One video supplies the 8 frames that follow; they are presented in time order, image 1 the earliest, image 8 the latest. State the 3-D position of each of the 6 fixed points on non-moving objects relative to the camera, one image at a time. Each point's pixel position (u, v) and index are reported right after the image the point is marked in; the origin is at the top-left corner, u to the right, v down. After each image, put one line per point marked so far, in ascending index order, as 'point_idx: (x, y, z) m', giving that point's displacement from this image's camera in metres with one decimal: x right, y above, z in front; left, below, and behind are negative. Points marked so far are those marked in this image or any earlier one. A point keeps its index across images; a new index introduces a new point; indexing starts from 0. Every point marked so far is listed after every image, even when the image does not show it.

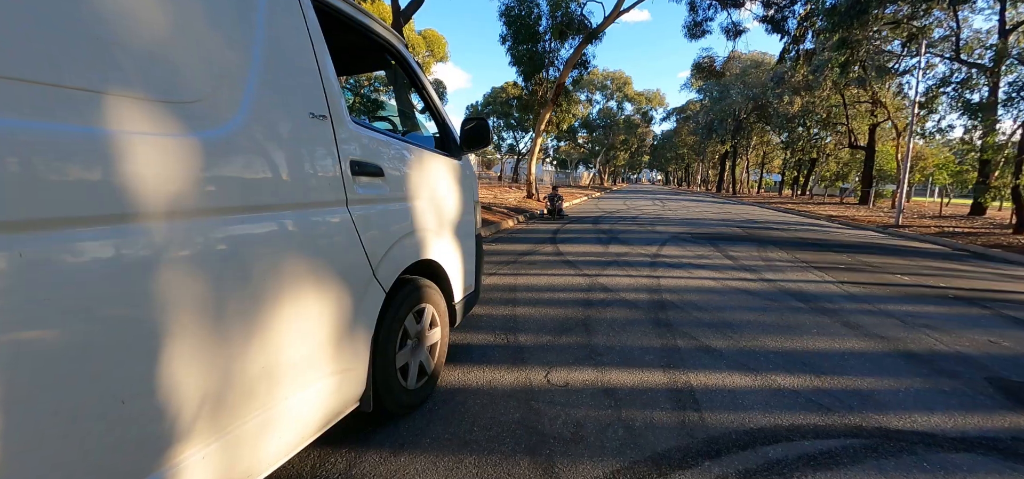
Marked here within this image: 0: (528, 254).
0: (+0.3, -0.3, +9.0) m
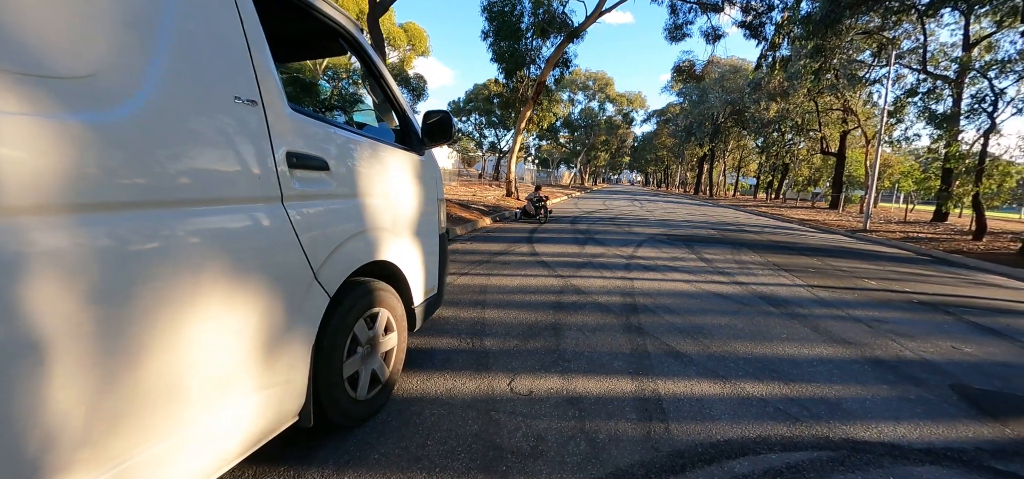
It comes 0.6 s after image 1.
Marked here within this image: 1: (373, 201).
0: (-0.2, -0.3, +8.8) m
1: (-0.8, +0.2, +2.7) m
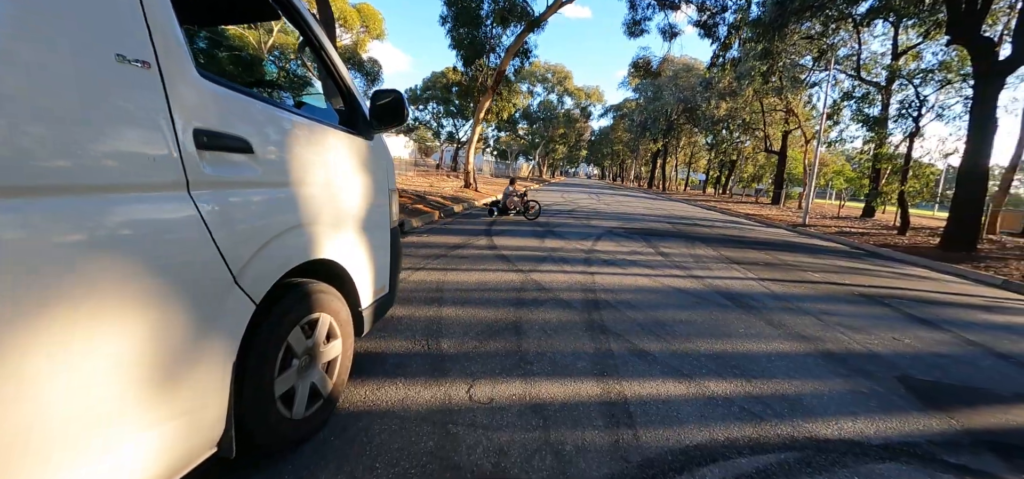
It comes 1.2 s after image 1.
0: (-0.9, -0.1, +8.6) m
1: (-1.0, +0.2, +2.4) m
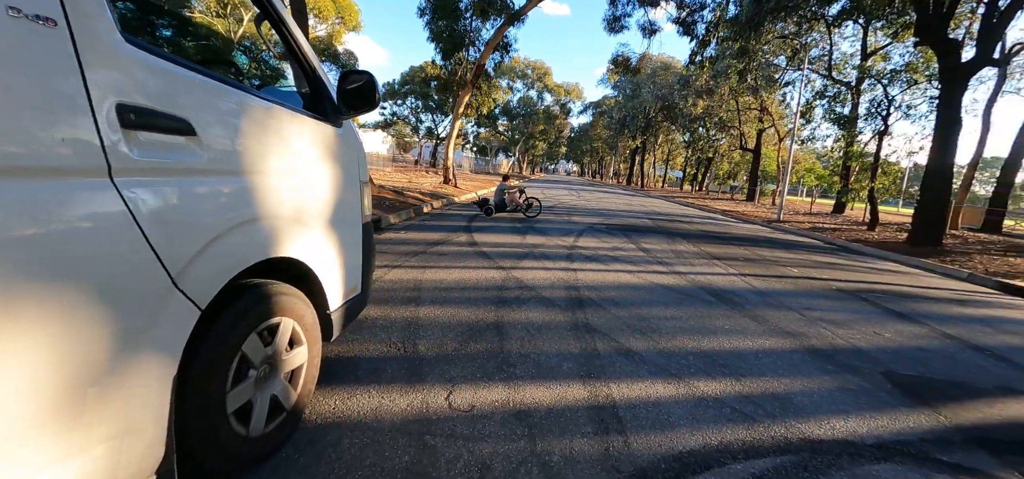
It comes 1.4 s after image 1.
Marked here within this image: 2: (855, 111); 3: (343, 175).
0: (-1.2, -0.1, +8.3) m
1: (-1.1, +0.3, +2.1) m
2: (+13.7, +5.1, +19.5) m
3: (-1.0, +0.4, +2.8) m
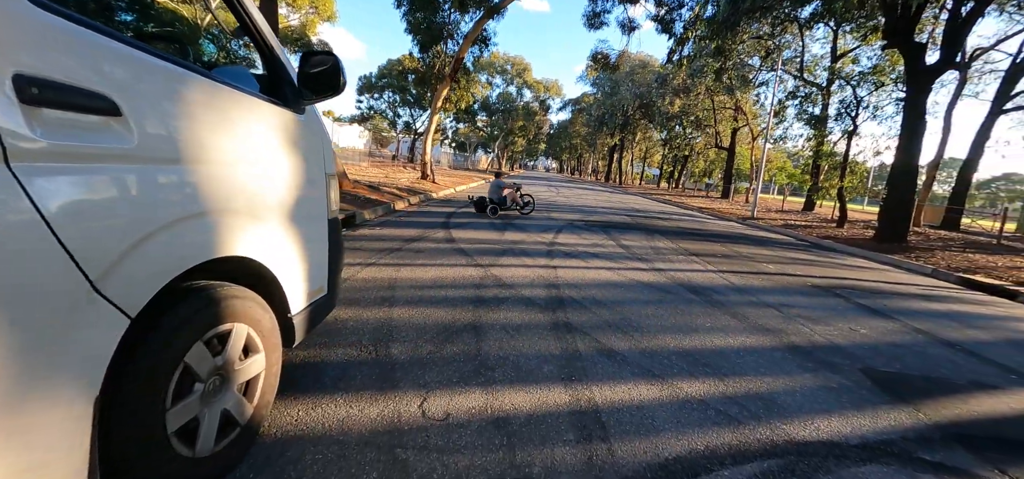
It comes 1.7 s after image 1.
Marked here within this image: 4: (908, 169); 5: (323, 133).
0: (-1.6, 0.0, +8.1) m
1: (-1.2, +0.3, +1.9) m
2: (+12.9, +5.3, +19.9) m
3: (-1.1, +0.4, +2.6) m
4: (+12.6, +2.2, +15.5) m
5: (-1.1, +0.6, +2.8) m
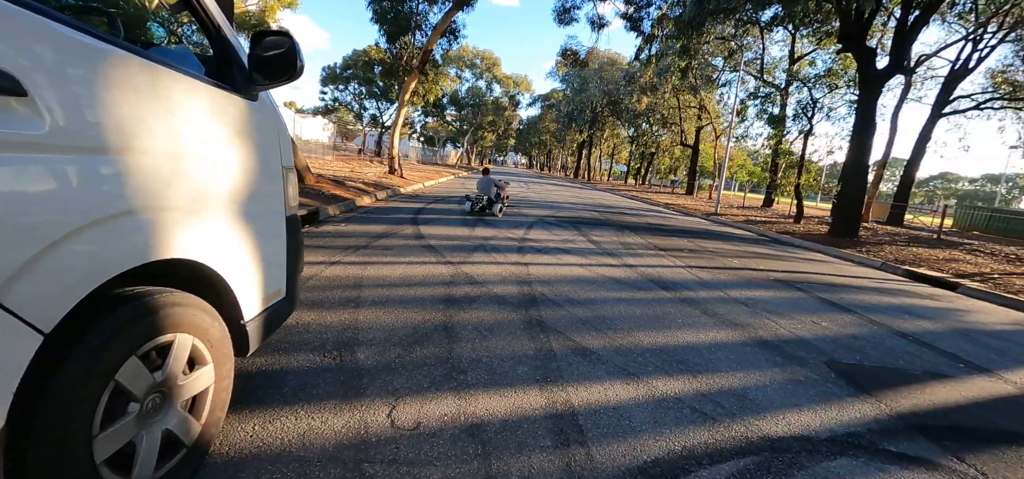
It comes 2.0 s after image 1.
0: (-2.1, 0.0, +7.9) m
1: (-1.3, +0.3, +1.8) m
2: (+11.6, +5.5, +20.5) m
3: (-1.2, +0.4, +2.4) m
4: (+11.6, +2.4, +16.1) m
5: (-1.2, +0.6, +2.6) m
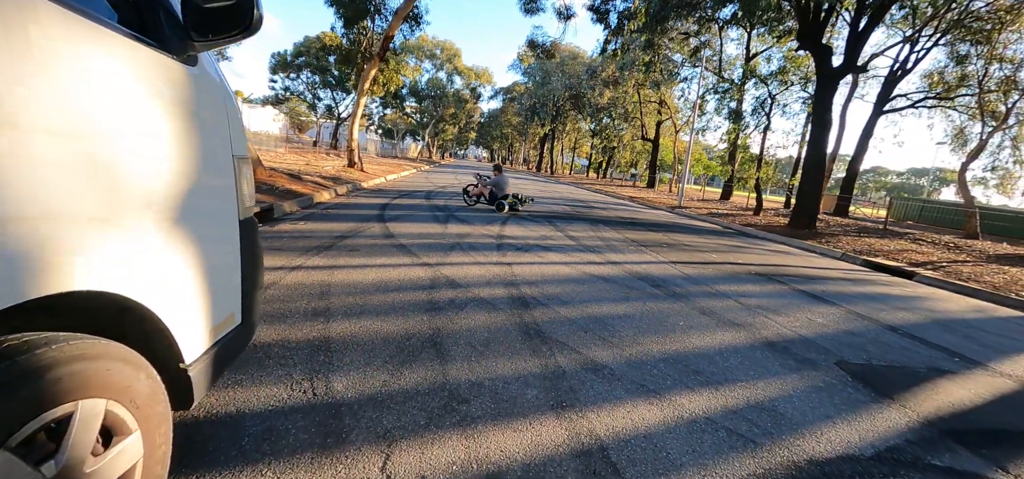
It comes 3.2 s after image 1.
0: (-2.4, 0.0, +7.3) m
1: (-1.1, +0.2, +1.2) m
2: (+10.1, +5.8, +20.8) m
3: (-1.1, +0.4, +1.8) m
4: (+10.5, +2.7, +16.6) m
5: (-1.2, +0.6, +2.0) m
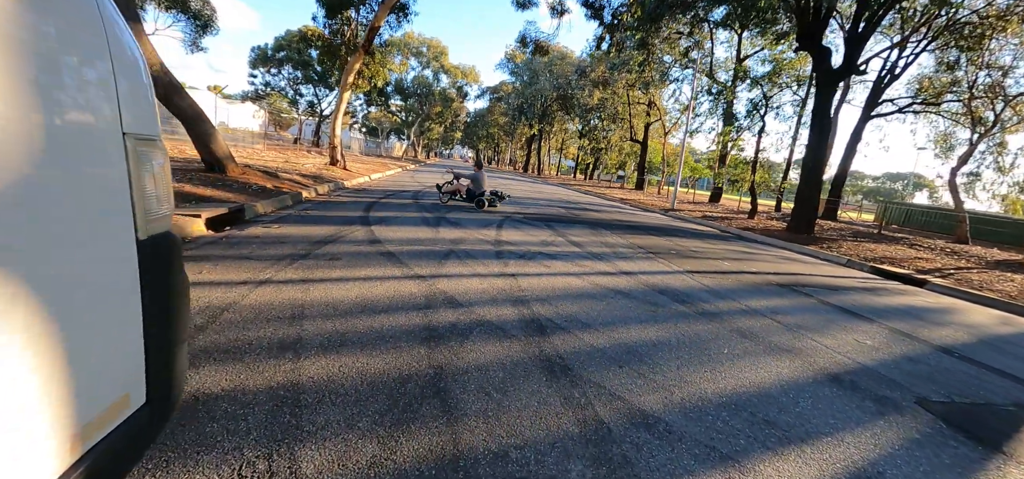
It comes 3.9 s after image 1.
0: (-2.4, 0.0, +6.4) m
1: (-0.9, +0.2, +0.4) m
2: (+9.7, +5.7, +20.4) m
3: (-0.9, +0.3, +1.0) m
4: (+10.2, +2.6, +16.1) m
5: (-1.0, +0.5, +1.3) m
